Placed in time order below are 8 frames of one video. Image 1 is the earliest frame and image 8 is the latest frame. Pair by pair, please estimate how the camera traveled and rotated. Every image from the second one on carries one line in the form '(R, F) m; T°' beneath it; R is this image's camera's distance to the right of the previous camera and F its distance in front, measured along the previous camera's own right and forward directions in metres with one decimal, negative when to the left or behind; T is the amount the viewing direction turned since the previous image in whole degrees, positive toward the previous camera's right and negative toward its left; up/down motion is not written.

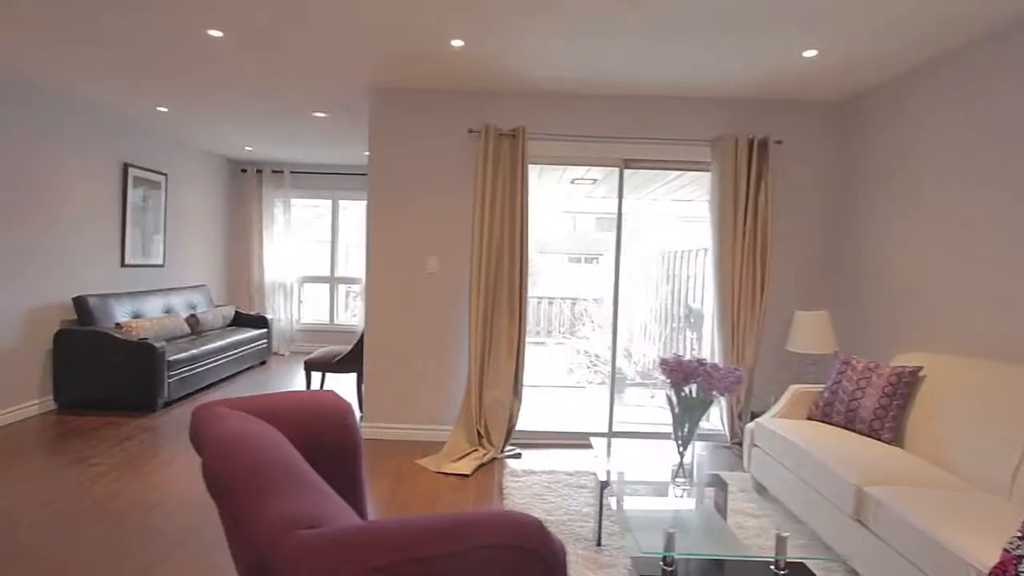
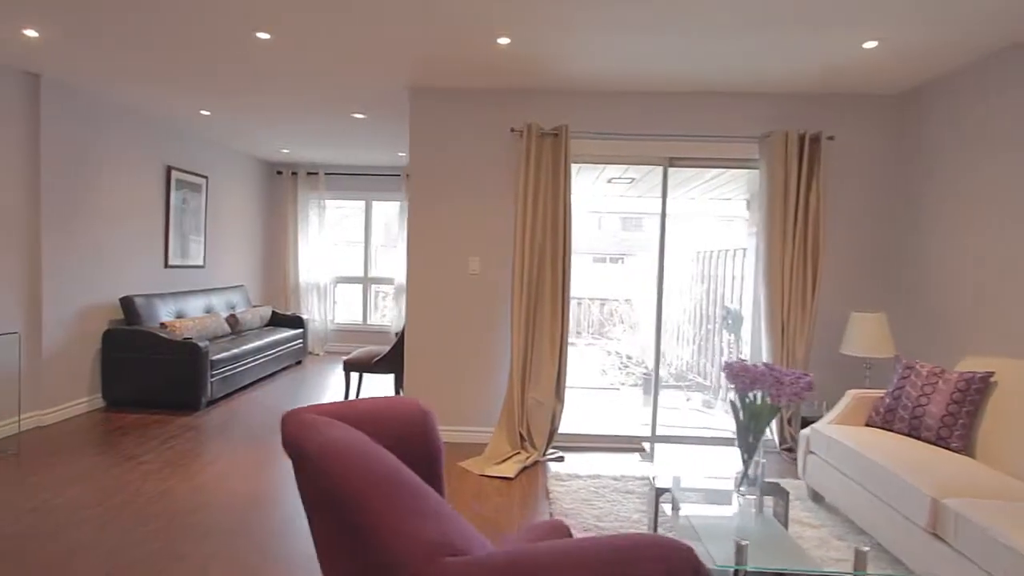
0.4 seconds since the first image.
(-0.1, 0.0) m; -2°
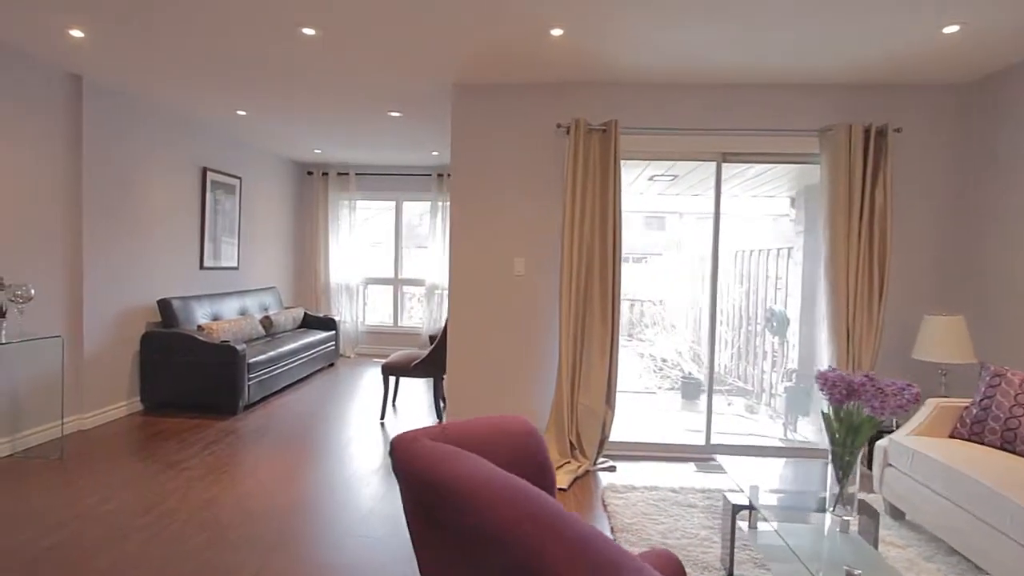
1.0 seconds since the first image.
(-0.2, +0.1) m; -2°
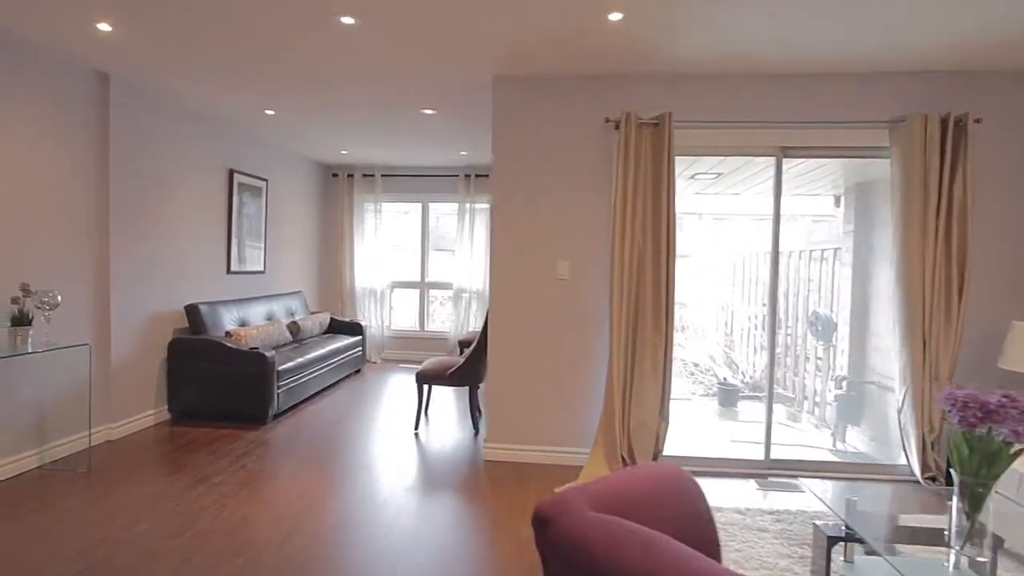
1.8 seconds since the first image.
(-0.2, +0.2) m; -1°
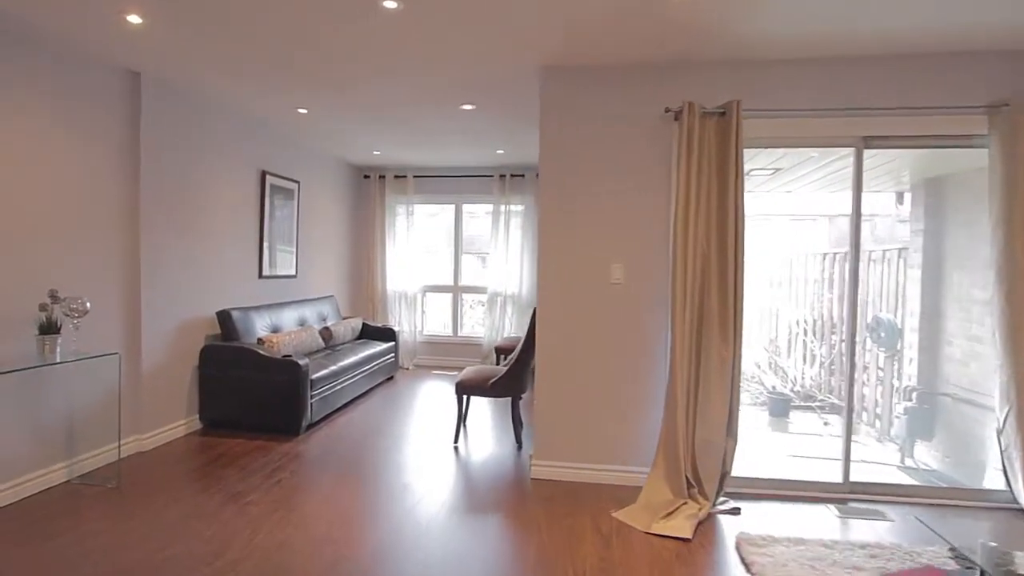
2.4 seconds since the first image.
(-0.2, +0.3) m; -2°
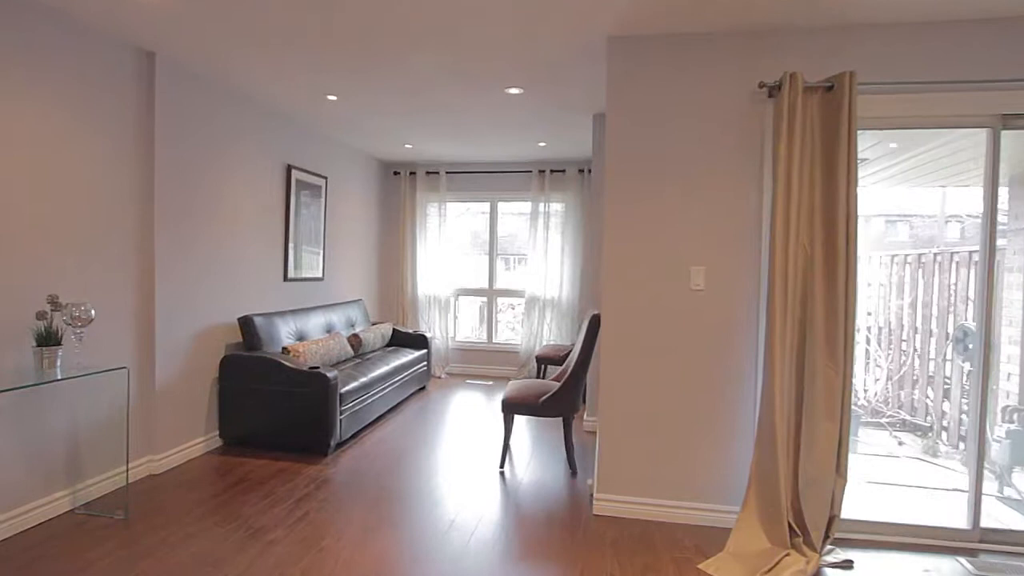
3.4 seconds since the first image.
(-0.2, +0.4) m; -2°
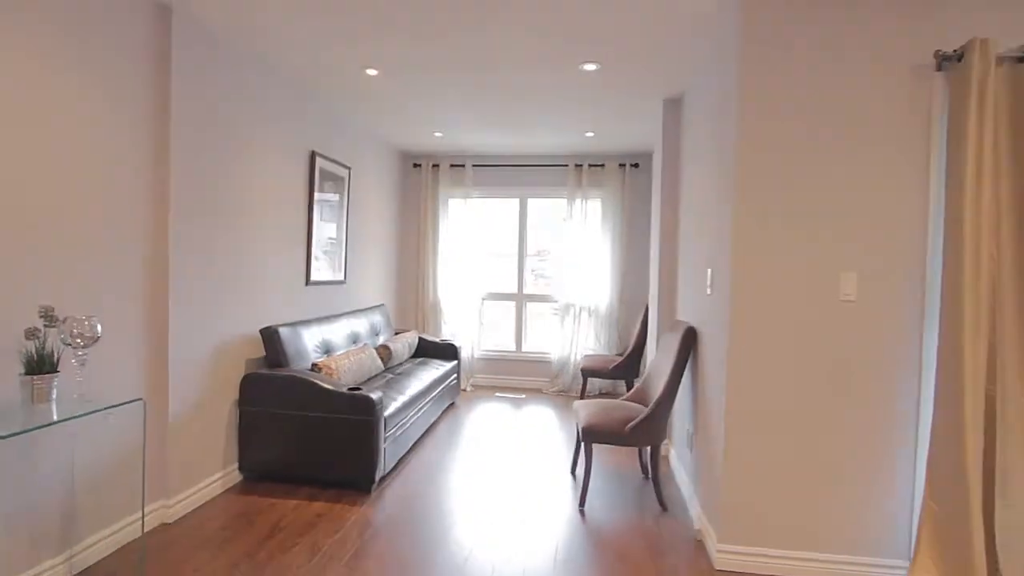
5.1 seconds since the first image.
(-0.6, +0.5) m; +2°
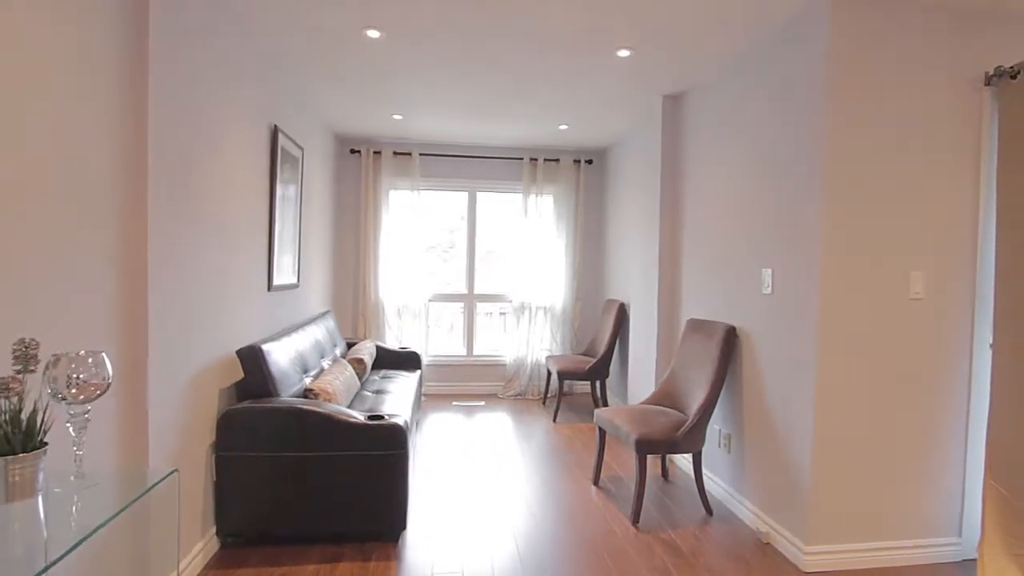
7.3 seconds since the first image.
(-1.0, +0.5) m; +16°
